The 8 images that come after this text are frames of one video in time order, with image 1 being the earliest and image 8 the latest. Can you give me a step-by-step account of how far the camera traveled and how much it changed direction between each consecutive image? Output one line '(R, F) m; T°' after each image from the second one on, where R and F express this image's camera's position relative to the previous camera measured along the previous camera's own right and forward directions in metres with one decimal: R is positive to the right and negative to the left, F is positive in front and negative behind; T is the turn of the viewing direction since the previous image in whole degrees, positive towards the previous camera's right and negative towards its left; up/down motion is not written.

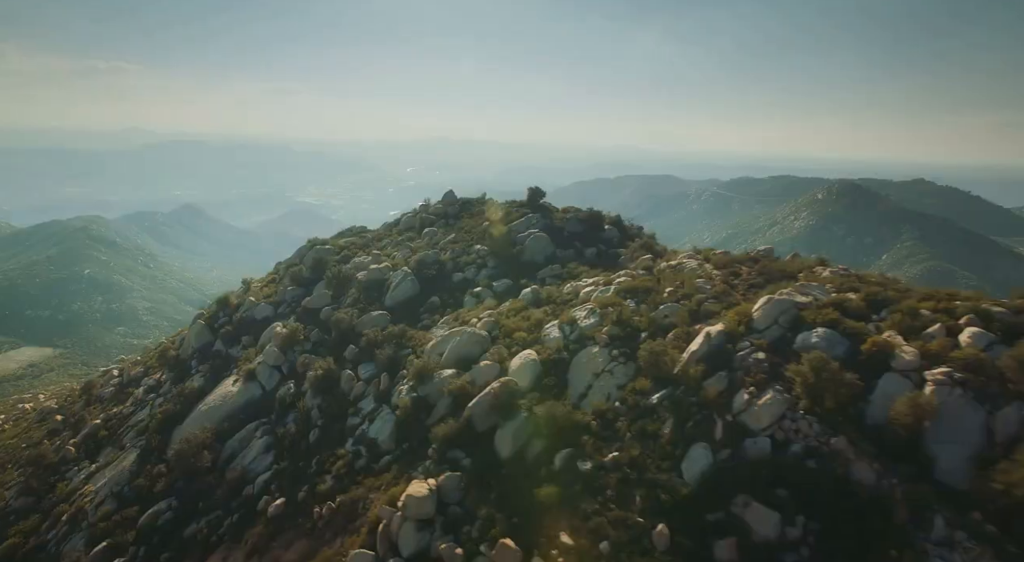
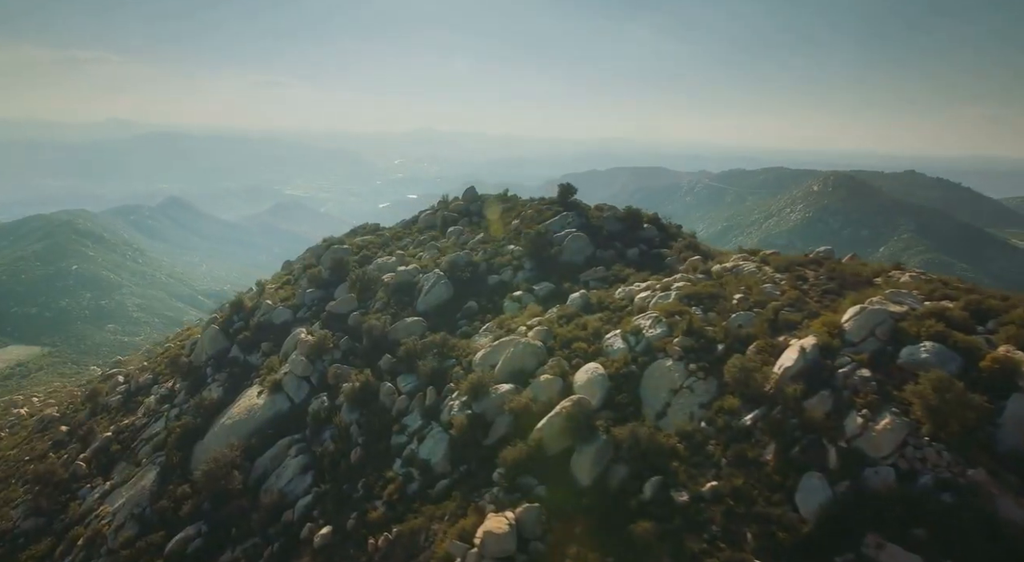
(-2.6, +1.9) m; +1°
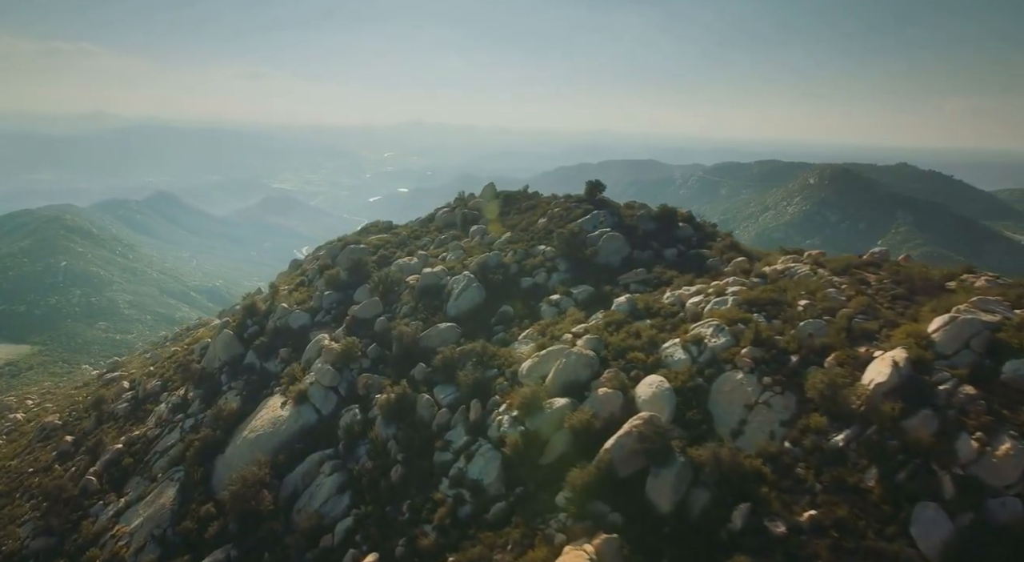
(-2.2, +1.6) m; +1°
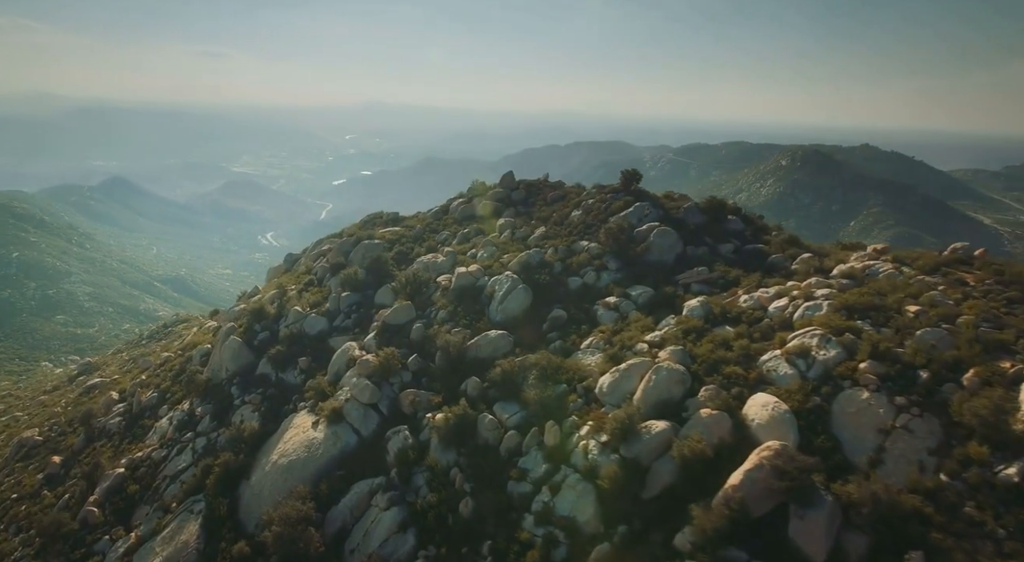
(-3.7, +2.7) m; +3°
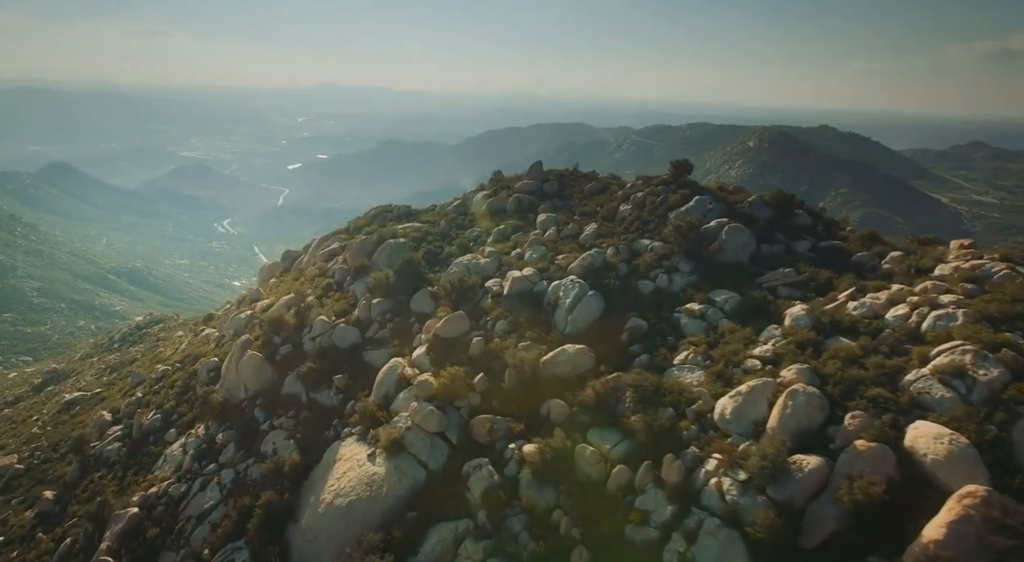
(-4.4, +3.0) m; +4°
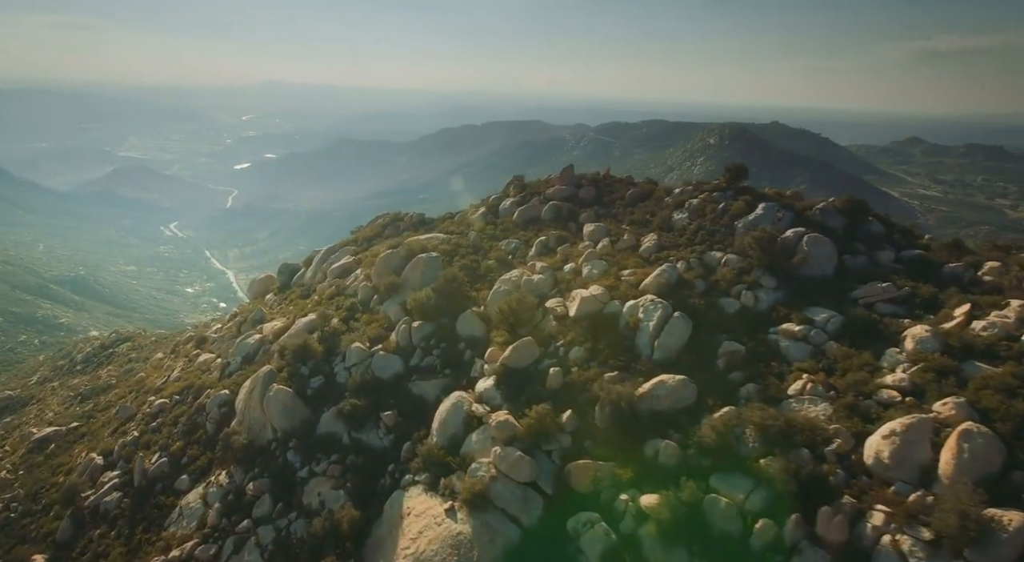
(-4.5, +3.0) m; +4°
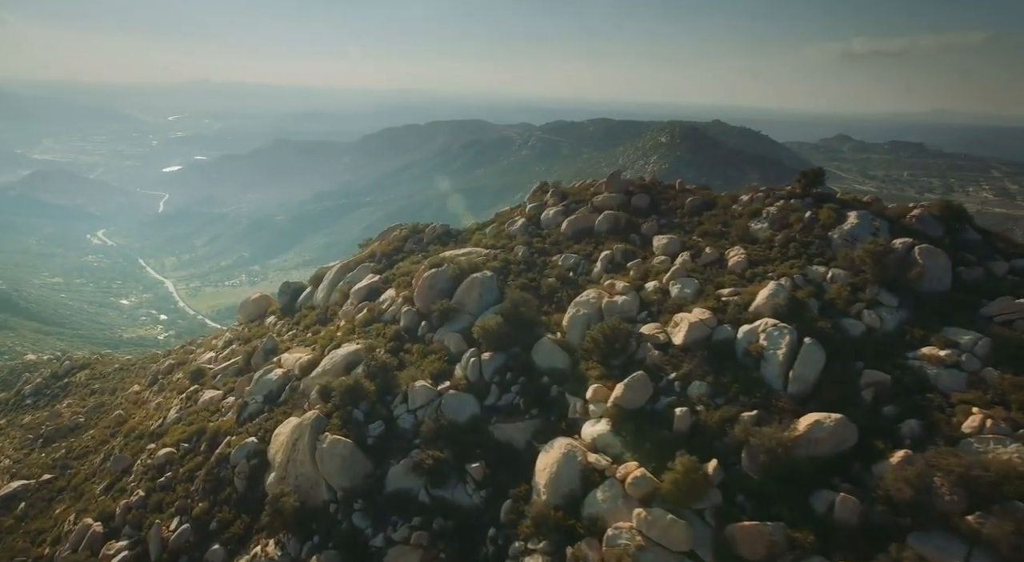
(-5.4, +3.5) m; +5°
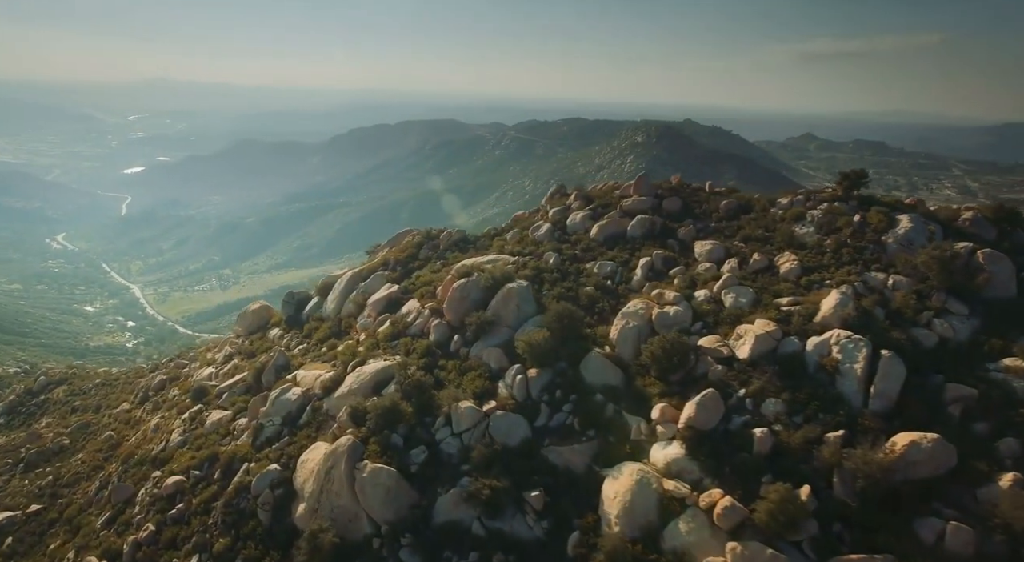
(-2.8, +1.7) m; +3°
